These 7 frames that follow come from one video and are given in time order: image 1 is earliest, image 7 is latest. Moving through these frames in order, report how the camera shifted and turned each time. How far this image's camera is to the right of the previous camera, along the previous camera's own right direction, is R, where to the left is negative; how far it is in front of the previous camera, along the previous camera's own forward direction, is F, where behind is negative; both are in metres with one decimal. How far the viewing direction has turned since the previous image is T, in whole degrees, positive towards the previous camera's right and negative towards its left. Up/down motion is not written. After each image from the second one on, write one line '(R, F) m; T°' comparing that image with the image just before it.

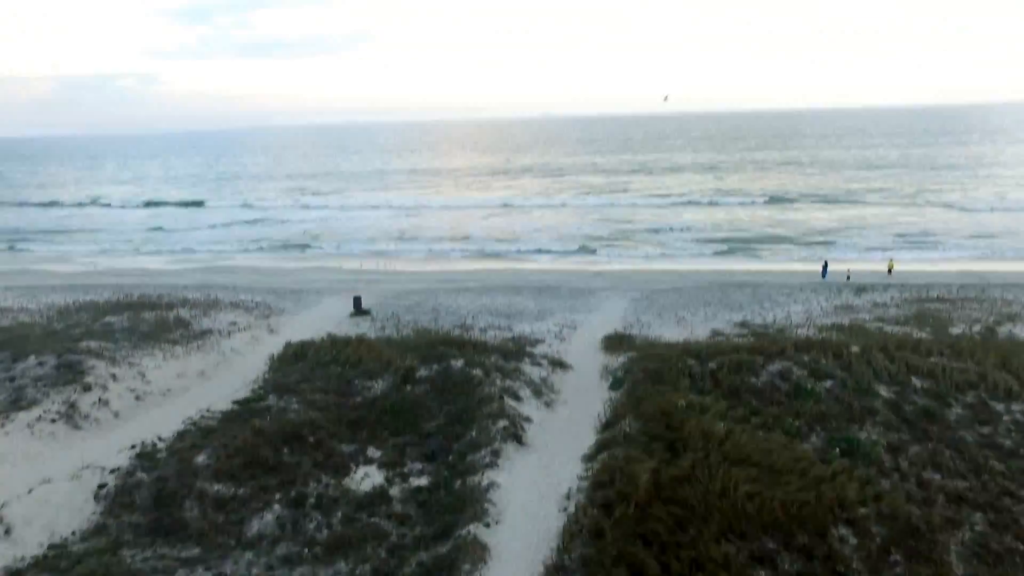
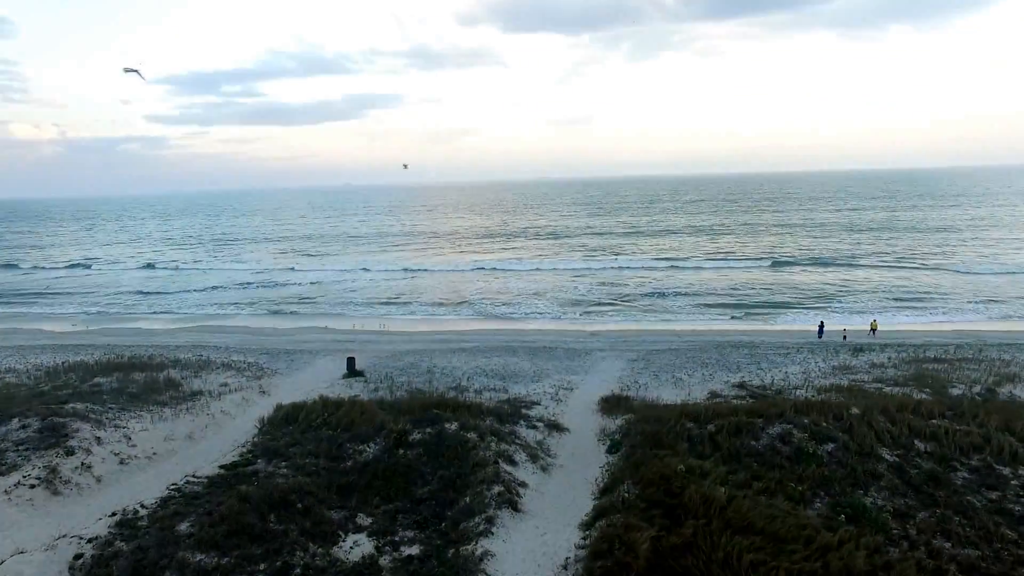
(0.0, 0.0) m; 0°
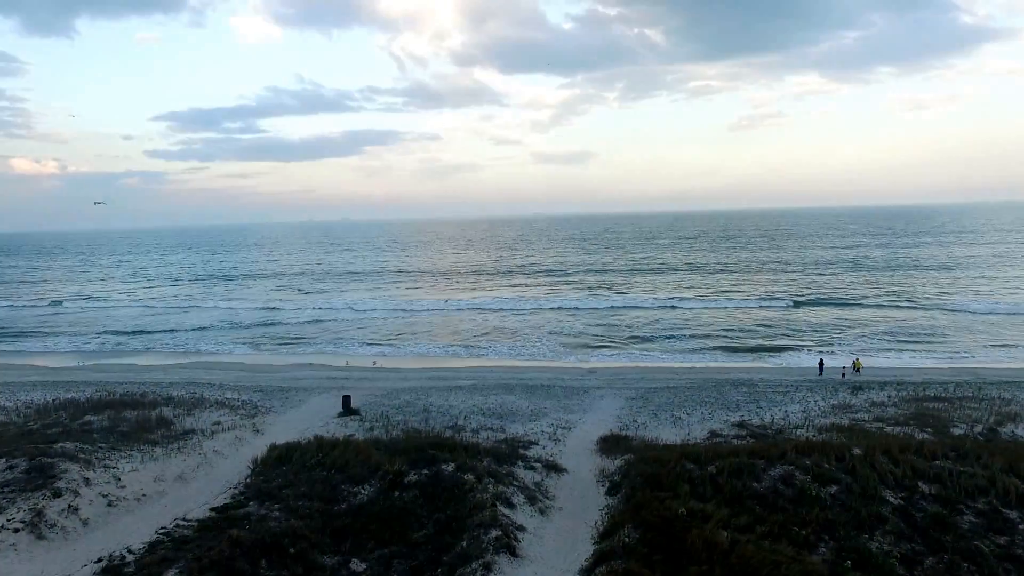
(0.0, 0.0) m; 0°
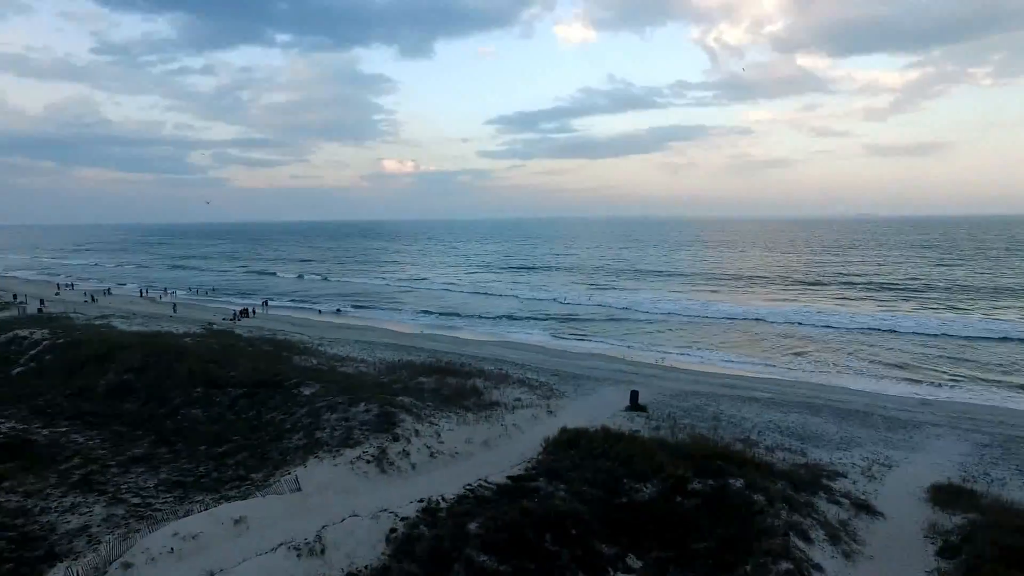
(-0.1, +0.1) m; -26°
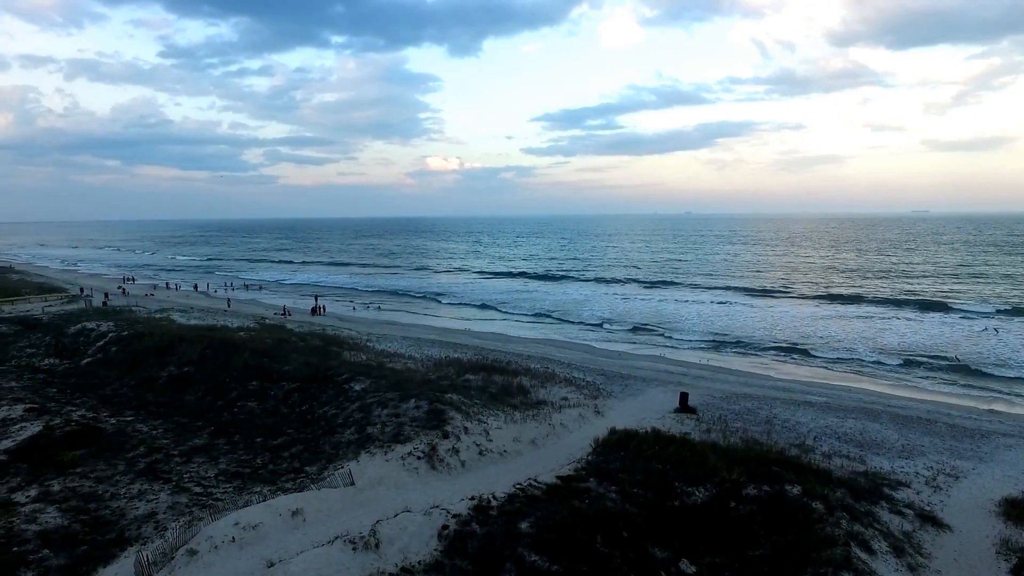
(-0.2, 0.0) m; -4°
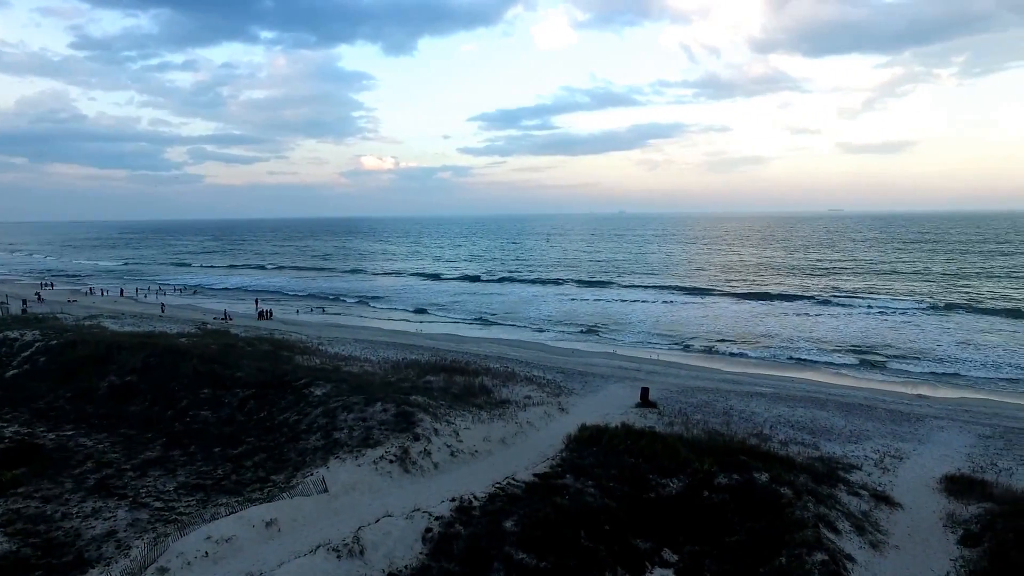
(-0.7, 0.0) m; +6°
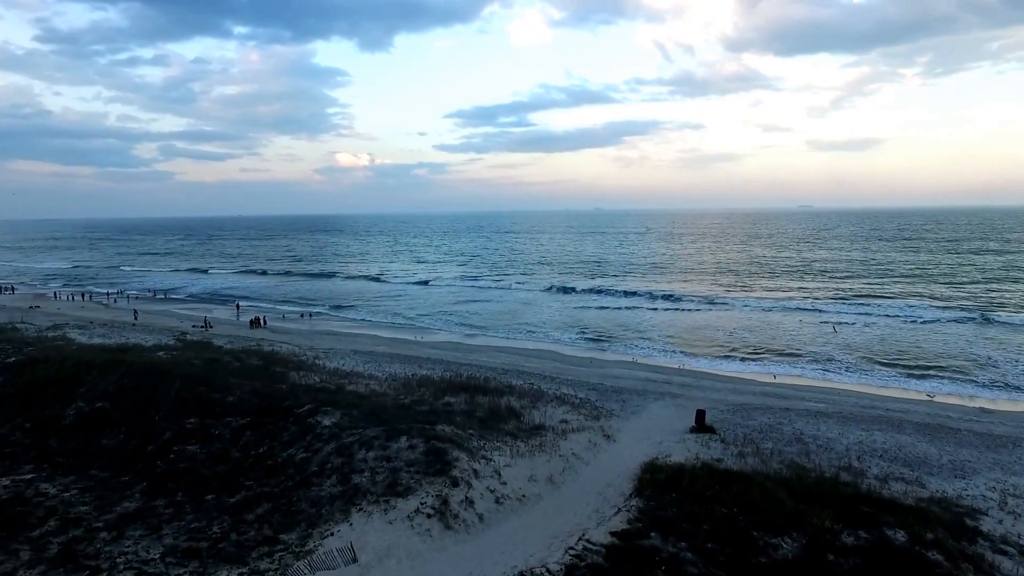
(-1.4, +2.3) m; +2°
